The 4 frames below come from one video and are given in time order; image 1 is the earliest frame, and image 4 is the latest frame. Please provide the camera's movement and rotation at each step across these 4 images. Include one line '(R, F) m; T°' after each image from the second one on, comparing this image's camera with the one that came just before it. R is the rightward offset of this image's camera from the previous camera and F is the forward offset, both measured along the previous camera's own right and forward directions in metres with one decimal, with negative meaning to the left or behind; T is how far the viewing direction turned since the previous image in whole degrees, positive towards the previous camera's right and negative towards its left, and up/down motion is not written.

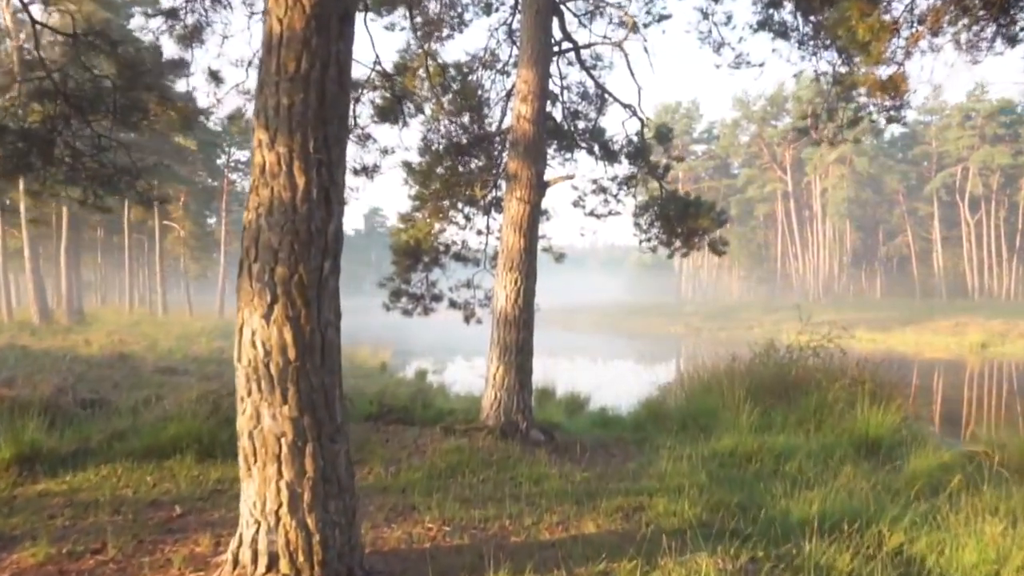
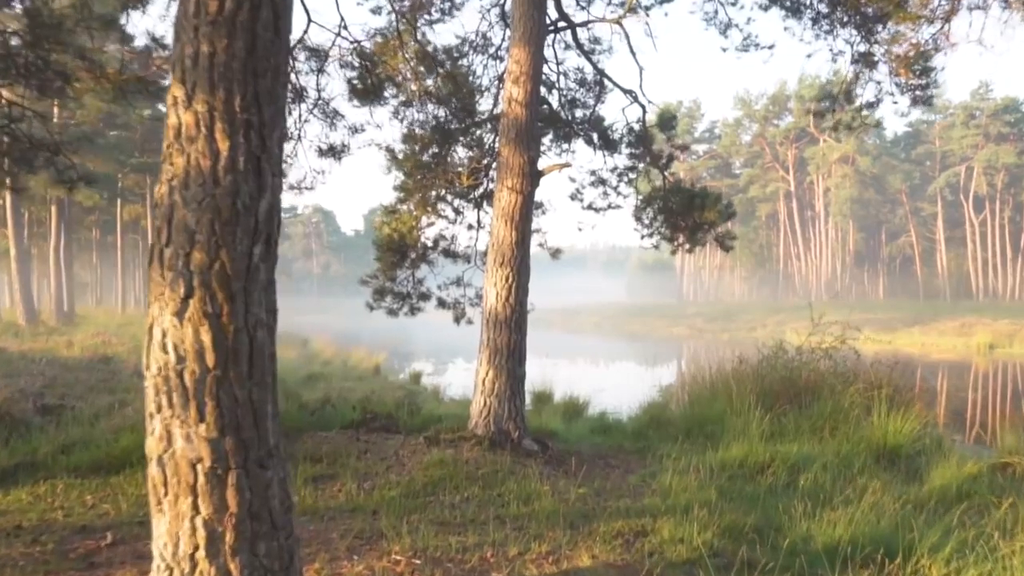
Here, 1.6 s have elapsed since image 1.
(+0.1, +0.6) m; 0°
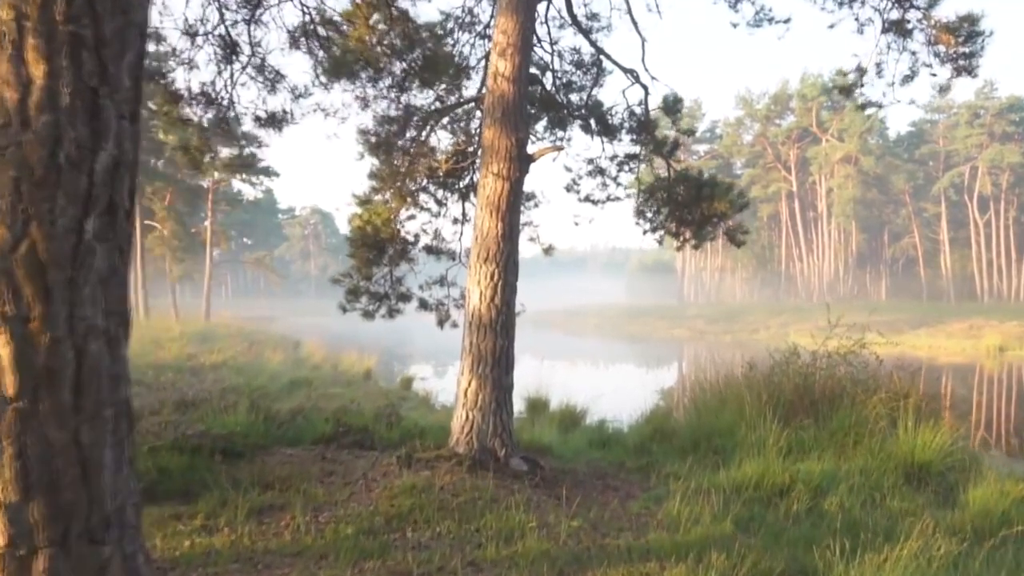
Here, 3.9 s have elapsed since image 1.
(+0.1, +0.8) m; 0°
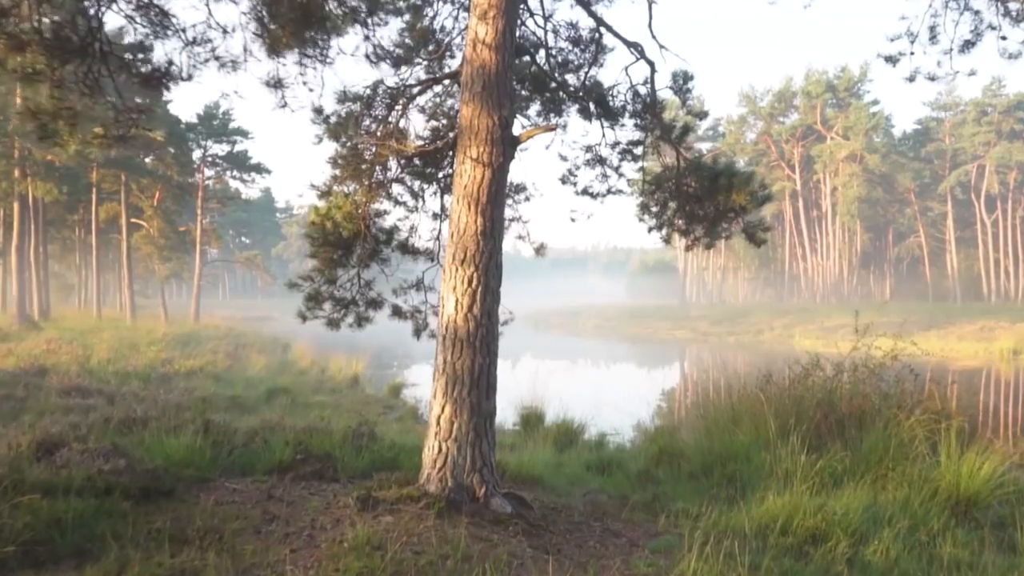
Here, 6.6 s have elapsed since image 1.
(+0.1, +1.0) m; 0°
